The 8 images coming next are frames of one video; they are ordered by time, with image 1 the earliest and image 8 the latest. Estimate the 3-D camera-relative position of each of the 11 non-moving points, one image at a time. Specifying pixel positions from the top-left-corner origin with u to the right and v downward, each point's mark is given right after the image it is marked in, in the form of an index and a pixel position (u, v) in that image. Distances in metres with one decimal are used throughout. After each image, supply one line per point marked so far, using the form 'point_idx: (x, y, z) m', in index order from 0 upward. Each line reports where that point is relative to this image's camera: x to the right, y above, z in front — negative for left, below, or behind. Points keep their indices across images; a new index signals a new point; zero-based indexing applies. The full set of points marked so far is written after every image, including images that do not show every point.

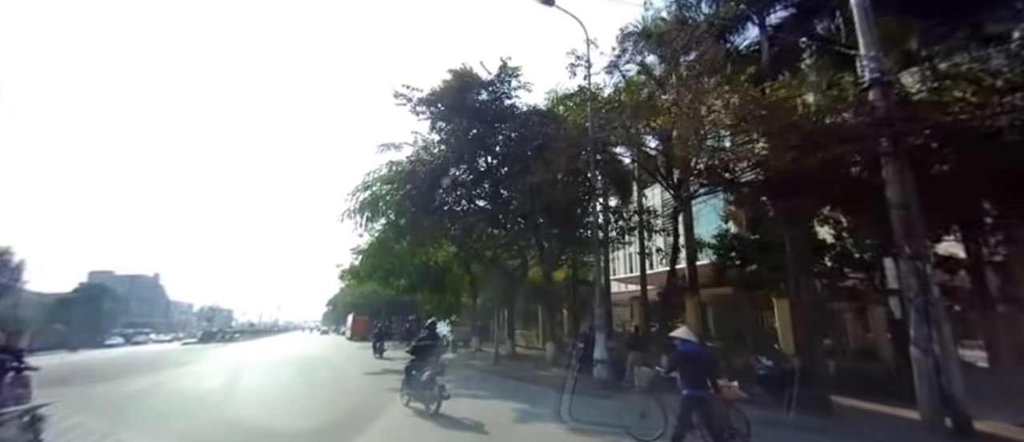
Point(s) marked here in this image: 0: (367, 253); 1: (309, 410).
0: (-6.2, -1.3, +19.2) m
1: (-4.5, -4.0, +9.4) m
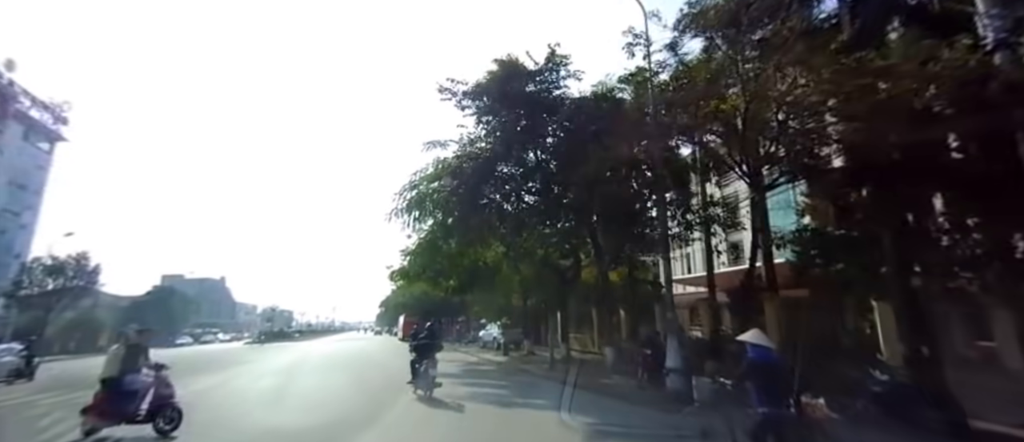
0: (-4.1, -1.4, +18.9) m
1: (-3.3, -3.9, +9.0) m
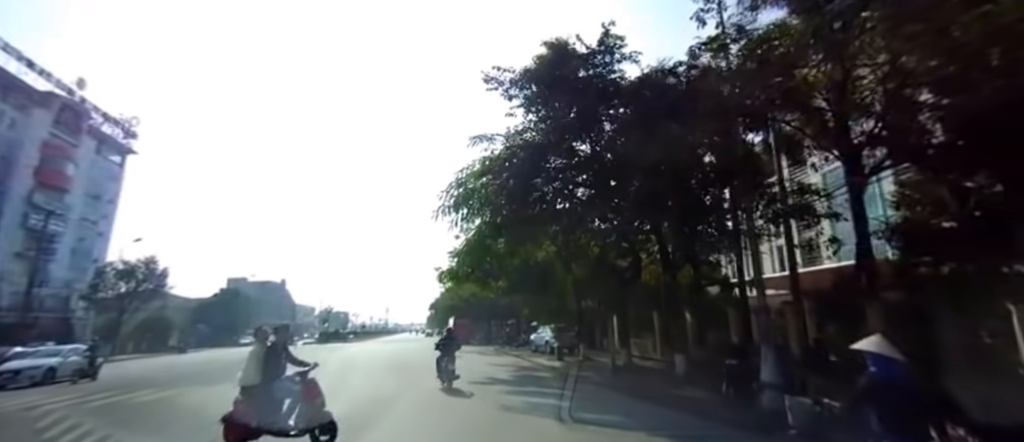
0: (-1.9, -1.3, +18.3) m
1: (-2.1, -3.8, +8.3) m
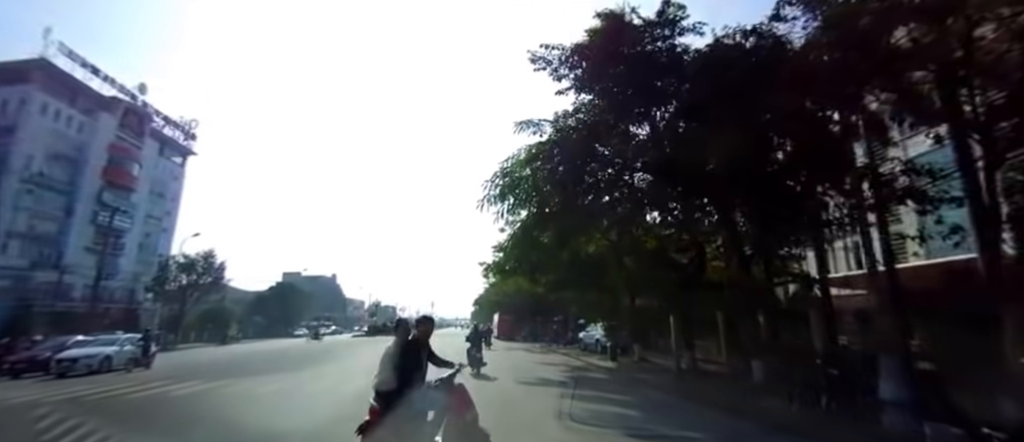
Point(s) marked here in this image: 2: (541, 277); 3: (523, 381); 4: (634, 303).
0: (0.0, -1.0, +17.5) m
1: (-1.1, -3.6, +7.7) m
2: (+1.3, -2.6, +19.9) m
3: (+0.3, -4.3, +11.6) m
4: (+5.0, -3.3, +17.8) m
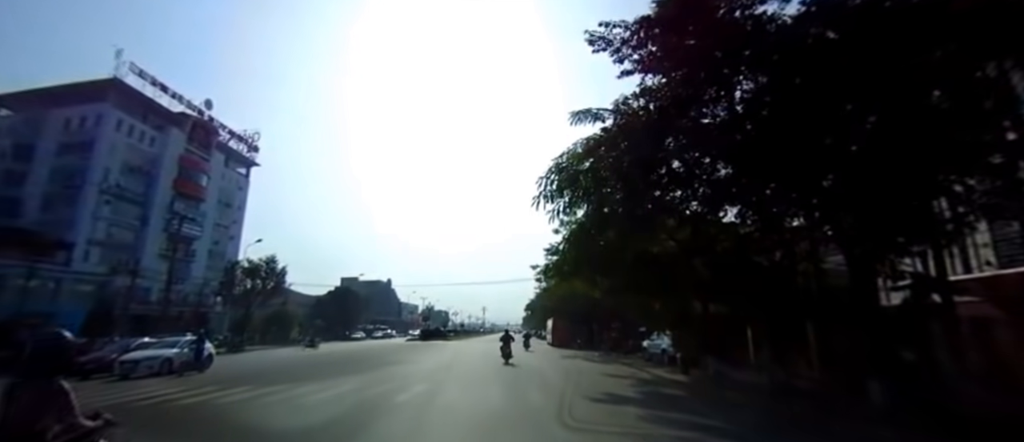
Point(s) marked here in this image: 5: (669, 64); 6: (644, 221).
0: (+2.1, -1.0, +16.5) m
1: (-0.1, -3.5, +6.8) m
2: (+3.7, -2.6, +18.7) m
3: (+1.8, -4.2, +10.5) m
4: (+7.1, -3.3, +16.2) m
5: (+3.6, +3.6, +9.7) m
6: (+3.8, 0.0, +12.3) m
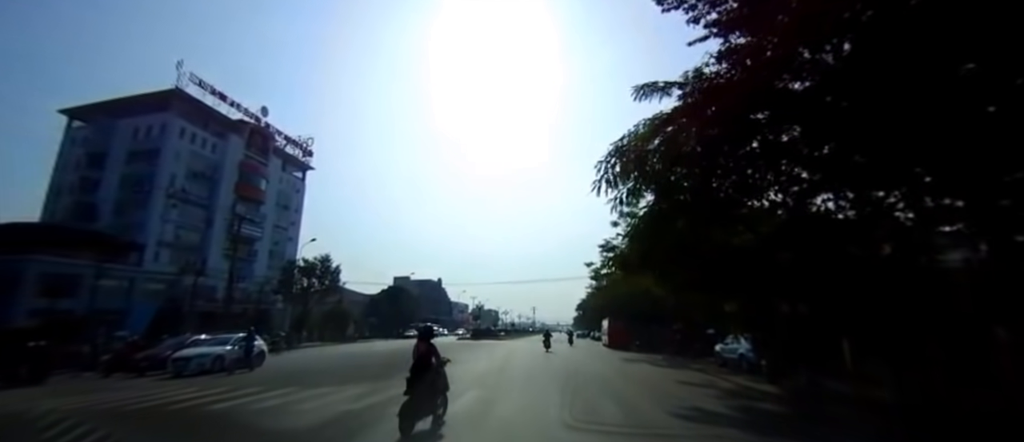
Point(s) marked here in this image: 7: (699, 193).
0: (+4.0, -0.7, +15.2) m
1: (+0.8, -3.3, +5.8) m
2: (+5.8, -2.3, +17.2) m
3: (+3.1, -4.0, +9.3) m
4: (+9.0, -2.9, +14.3) m
5: (+4.7, +3.9, +8.3) m
6: (+5.3, +0.3, +10.8) m
7: (+4.5, +0.7, +10.4) m
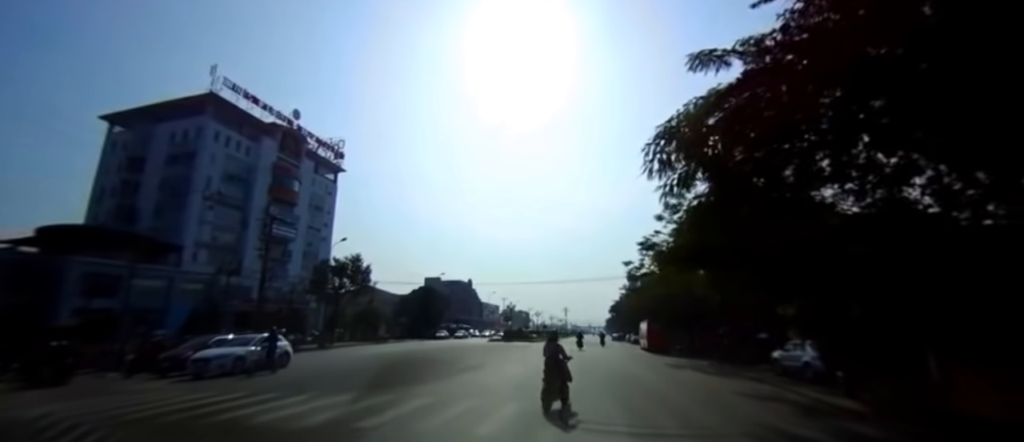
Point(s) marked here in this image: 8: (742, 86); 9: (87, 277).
0: (+5.1, -0.6, +14.0) m
1: (+1.3, -3.1, +4.8) m
2: (+7.1, -2.1, +15.9) m
3: (+3.9, -3.8, +8.2) m
4: (+10.0, -2.7, +12.8) m
5: (+5.3, +4.1, +7.1) m
6: (+6.1, +0.5, +9.6) m
7: (+5.3, +0.9, +9.2) m
8: (+4.3, +2.5, +7.8) m
9: (-12.7, -1.6, +12.8) m
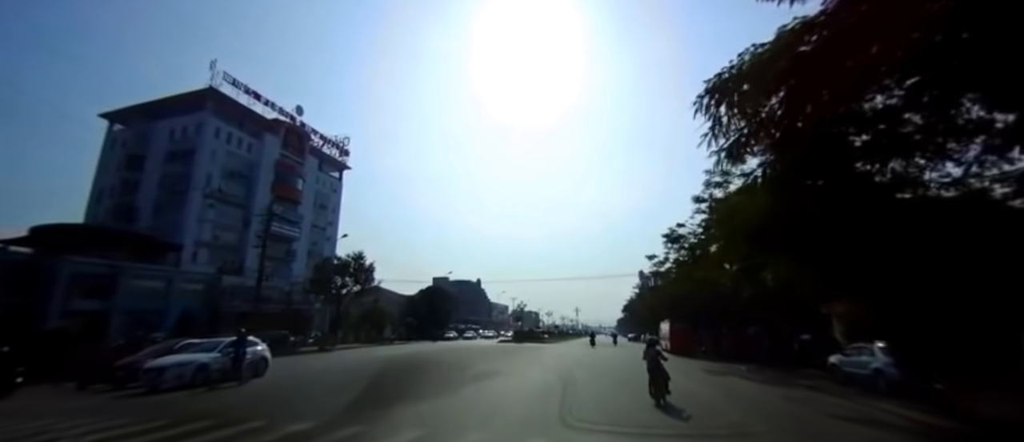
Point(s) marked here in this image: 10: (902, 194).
0: (+5.5, -0.2, +12.4) m
1: (+1.5, -2.8, +3.3) m
2: (+7.5, -1.7, +14.2) m
3: (+4.1, -3.4, +6.6) m
4: (+10.4, -2.3, +11.1) m
5: (+5.5, +4.5, +5.5) m
6: (+6.3, +0.9, +8.0) m
7: (+5.6, +1.3, +7.6) m
8: (+4.5, +2.8, +6.2) m
9: (-12.4, -1.4, +11.6) m
10: (+7.3, +0.7, +8.2) m
